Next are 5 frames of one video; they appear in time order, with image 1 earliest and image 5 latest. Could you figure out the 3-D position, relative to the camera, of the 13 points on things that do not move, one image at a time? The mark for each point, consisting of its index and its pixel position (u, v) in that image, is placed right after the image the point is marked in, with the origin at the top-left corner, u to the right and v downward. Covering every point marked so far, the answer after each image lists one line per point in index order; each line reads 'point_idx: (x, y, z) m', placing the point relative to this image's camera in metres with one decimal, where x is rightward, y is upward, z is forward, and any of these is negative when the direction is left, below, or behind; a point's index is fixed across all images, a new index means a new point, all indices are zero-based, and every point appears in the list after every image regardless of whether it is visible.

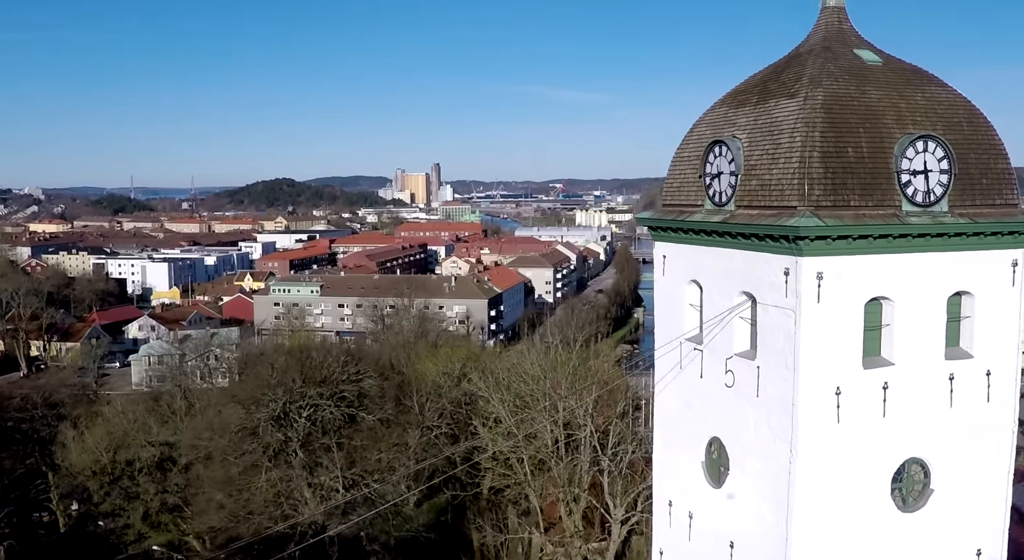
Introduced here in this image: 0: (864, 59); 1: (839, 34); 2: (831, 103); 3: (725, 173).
0: (+5.5, +3.5, +14.1) m
1: (+5.3, +4.0, +14.5) m
2: (+4.7, +2.6, +13.1) m
3: (+3.3, +1.7, +14.2) m
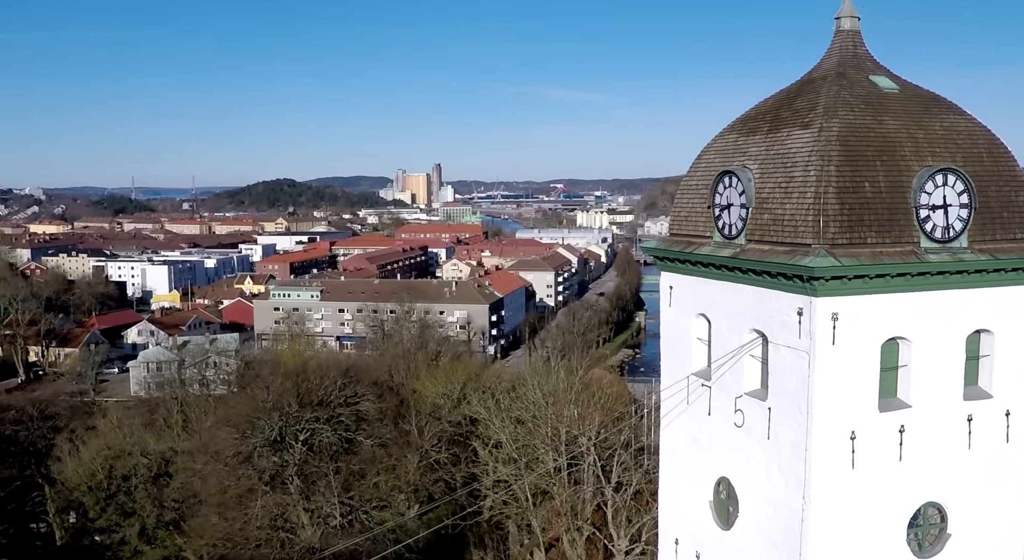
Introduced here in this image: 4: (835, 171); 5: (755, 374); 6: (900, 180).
0: (+5.6, +2.9, +13.6) m
1: (+5.3, +3.4, +14.0) m
2: (+4.7, +2.0, +12.6) m
3: (+3.4, +1.2, +13.7) m
4: (+4.4, +1.5, +12.3) m
5: (+3.7, -1.4, +13.7) m
6: (+5.4, +1.4, +12.5) m
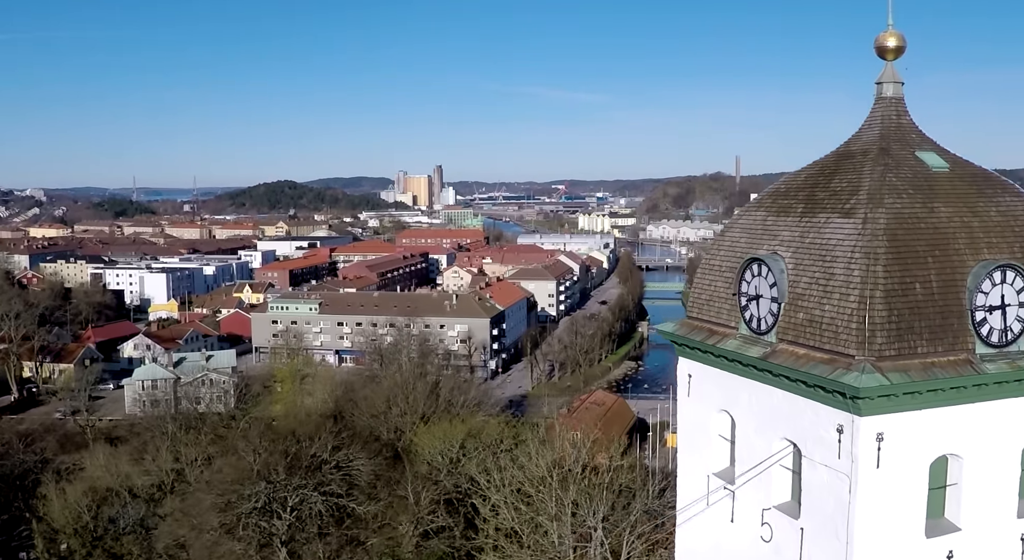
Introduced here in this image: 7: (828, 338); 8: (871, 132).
0: (+5.6, +1.6, +12.2) m
1: (+5.4, +2.1, +12.6) m
2: (+4.7, +0.7, +11.2) m
3: (+3.4, -0.2, +12.3) m
4: (+4.4, +0.1, +10.9) m
5: (+3.7, -2.8, +12.4) m
6: (+5.4, 0.0, +11.1) m
7: (+3.9, -0.7, +11.1) m
8: (+5.1, +2.1, +12.8) m
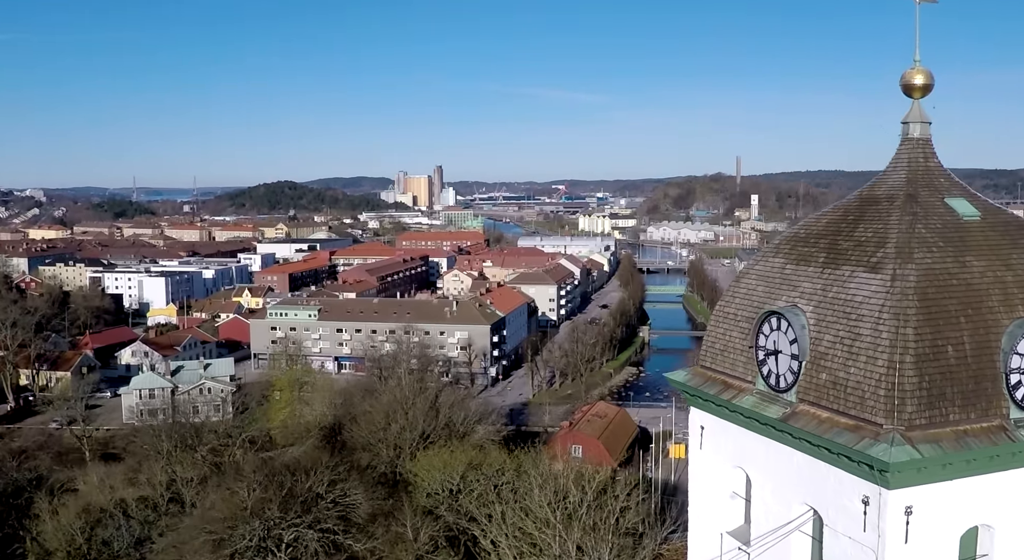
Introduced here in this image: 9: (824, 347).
0: (+5.7, +0.9, +11.5) m
1: (+5.4, +1.3, +11.9) m
2: (+4.8, -0.1, +10.5) m
3: (+3.5, -0.9, +11.6) m
4: (+4.5, -0.6, +10.2) m
5: (+3.8, -3.5, +11.7) m
6: (+5.5, -0.7, +10.4) m
7: (+3.9, -1.4, +10.4) m
8: (+5.1, +1.4, +12.1) m
9: (+3.8, -0.8, +11.0) m
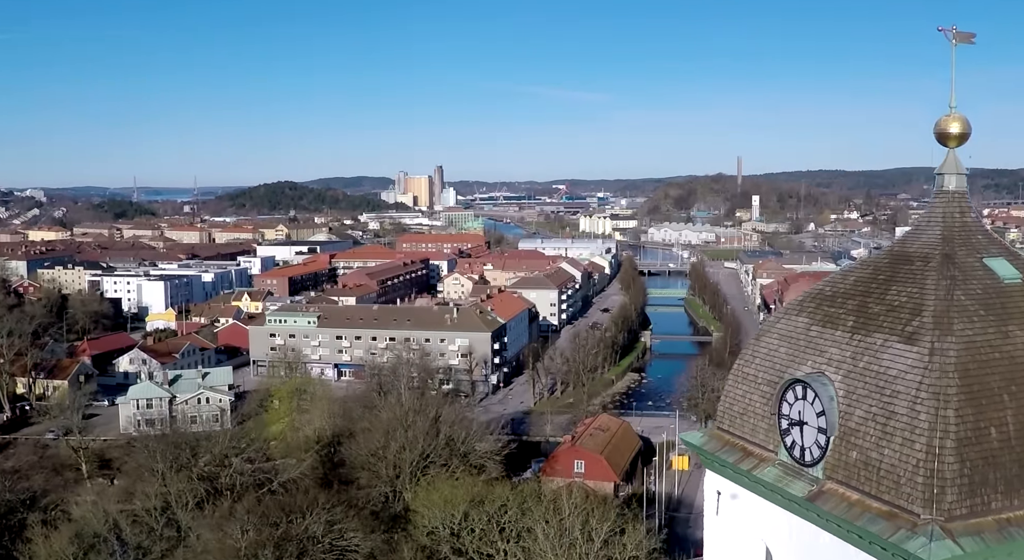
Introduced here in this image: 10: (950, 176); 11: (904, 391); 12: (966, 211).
0: (+5.8, +0.1, +10.8) m
1: (+5.5, +0.6, +11.1) m
2: (+4.9, -0.9, +9.7) m
3: (+3.5, -1.7, +10.8) m
4: (+4.6, -1.4, +9.4) m
5: (+3.9, -4.3, +10.9) m
6: (+5.6, -1.5, +9.7) m
7: (+4.0, -2.2, +9.6) m
8: (+5.2, +0.6, +11.3) m
9: (+3.9, -1.6, +10.2) m
10: (+5.4, +1.2, +11.1) m
11: (+4.2, -1.2, +9.8) m
12: (+5.6, +0.8, +11.2) m
